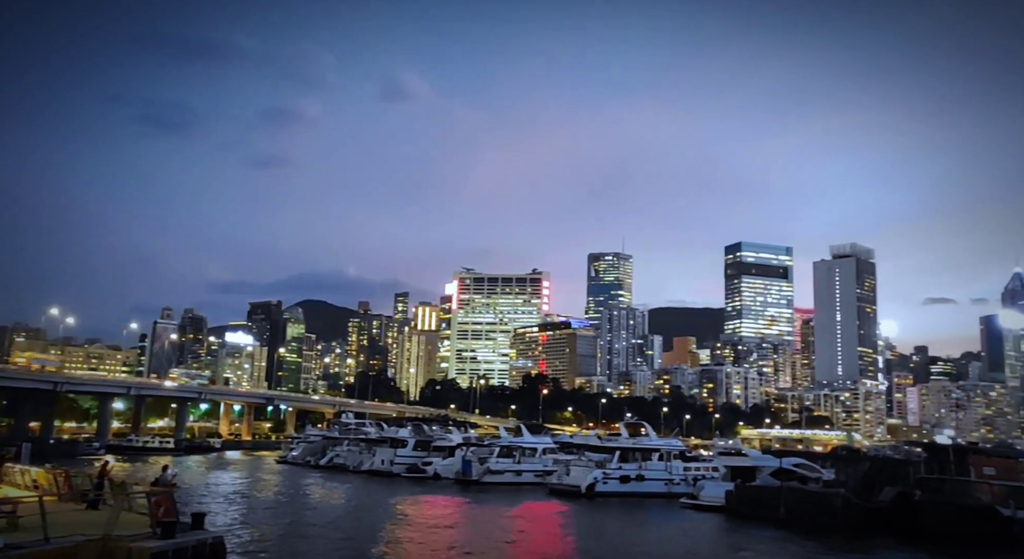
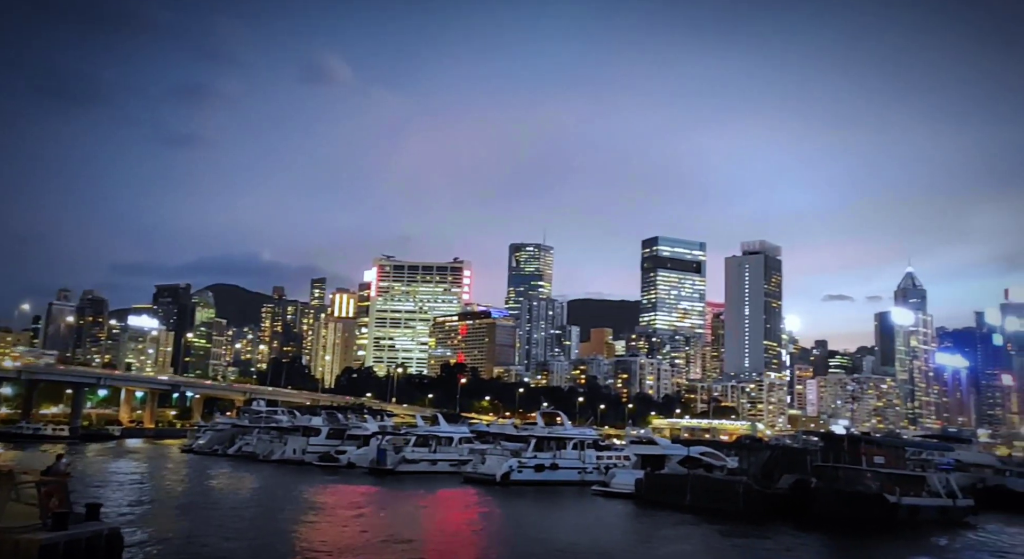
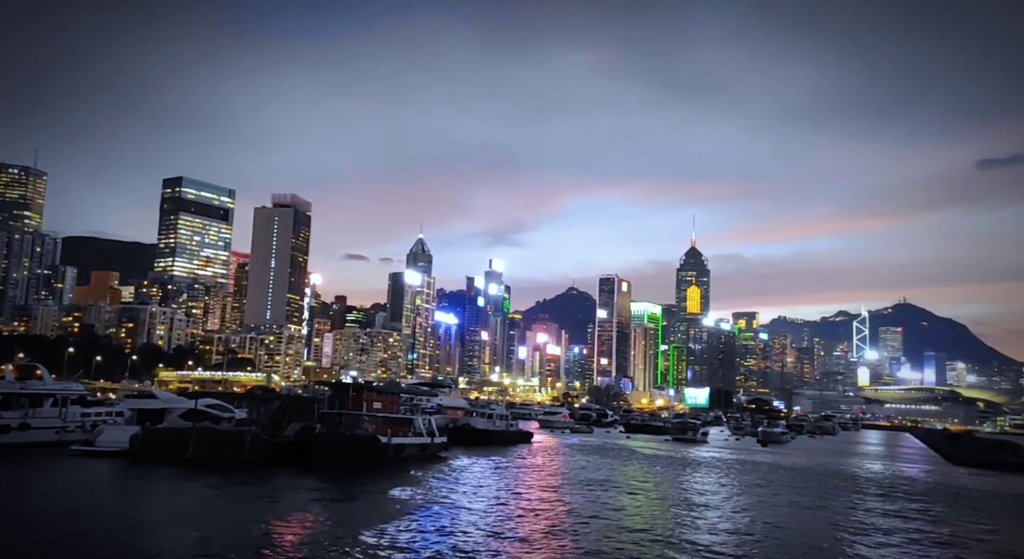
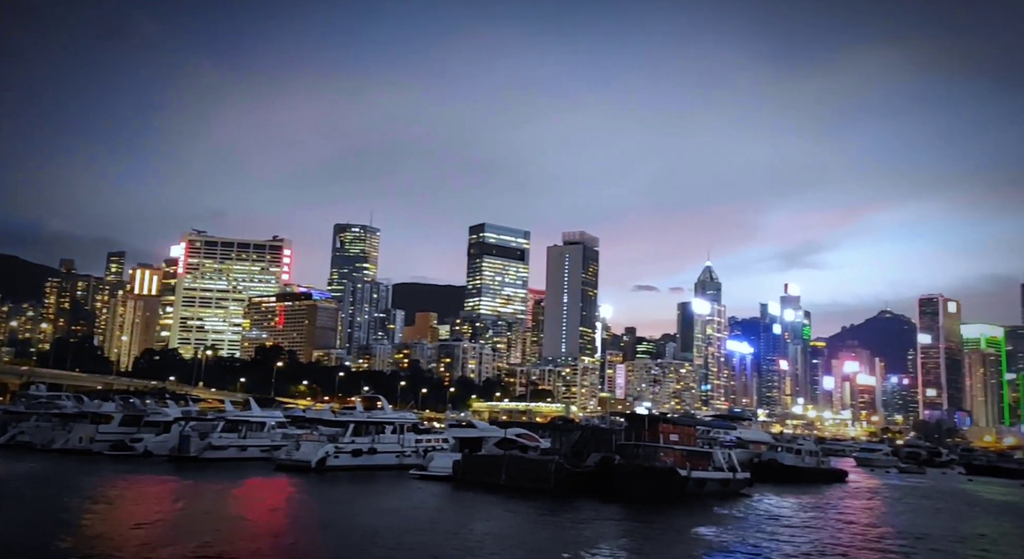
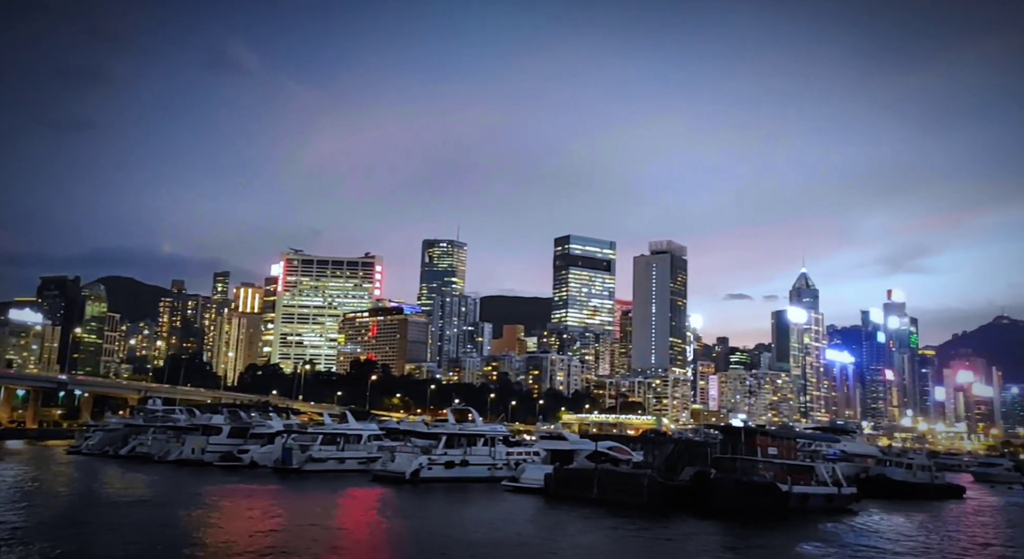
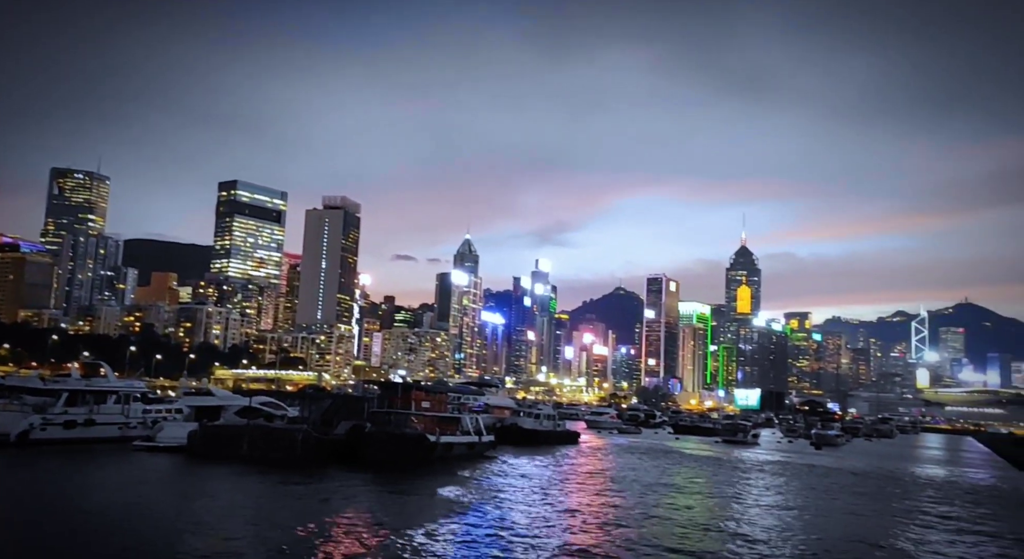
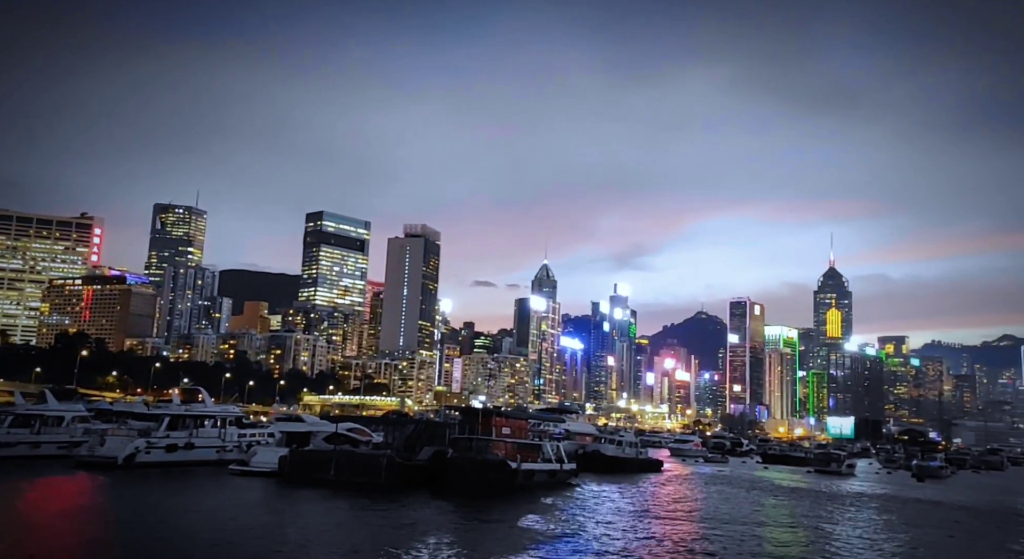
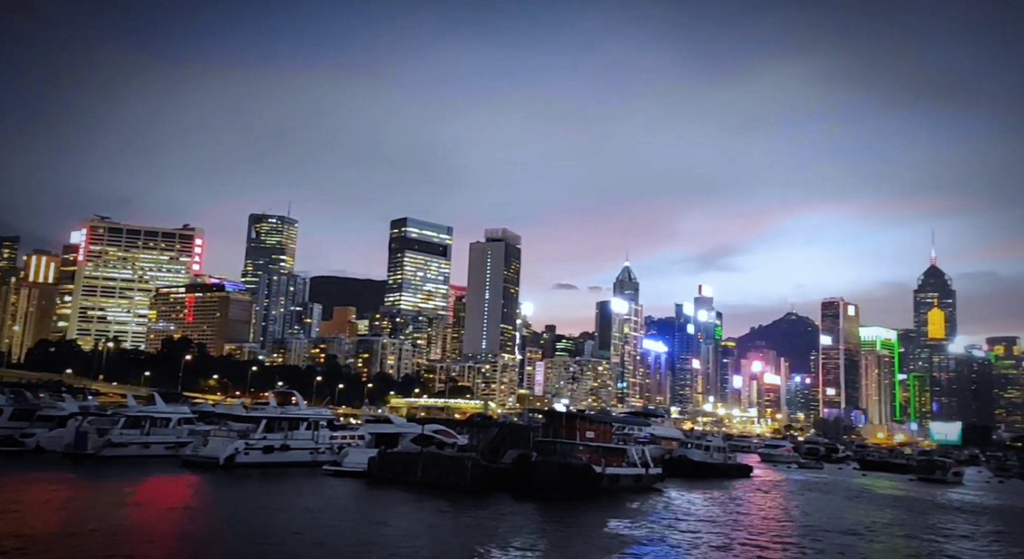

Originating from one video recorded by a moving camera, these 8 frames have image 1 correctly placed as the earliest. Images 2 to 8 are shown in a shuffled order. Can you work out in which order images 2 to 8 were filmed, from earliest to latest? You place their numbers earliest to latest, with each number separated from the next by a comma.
2, 5, 4, 8, 7, 6, 3
